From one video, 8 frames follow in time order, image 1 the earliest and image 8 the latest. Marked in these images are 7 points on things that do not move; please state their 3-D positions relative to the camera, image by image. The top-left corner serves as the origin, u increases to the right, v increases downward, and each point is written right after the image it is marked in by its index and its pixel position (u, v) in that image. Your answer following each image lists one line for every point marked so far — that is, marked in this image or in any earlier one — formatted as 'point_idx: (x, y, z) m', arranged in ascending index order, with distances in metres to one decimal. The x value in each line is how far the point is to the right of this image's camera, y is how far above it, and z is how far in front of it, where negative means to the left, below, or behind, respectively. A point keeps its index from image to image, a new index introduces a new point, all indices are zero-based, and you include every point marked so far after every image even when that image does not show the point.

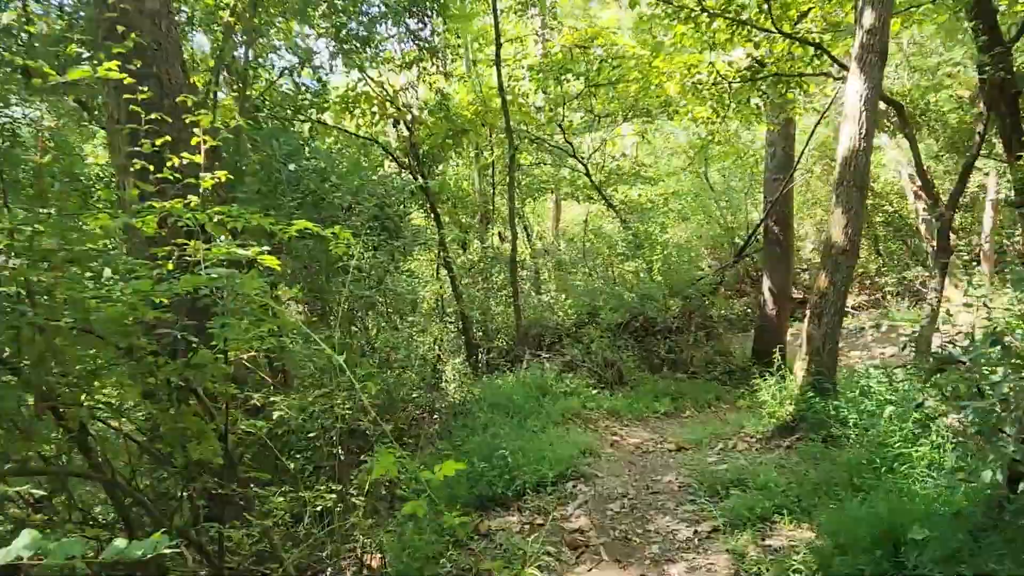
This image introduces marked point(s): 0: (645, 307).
0: (+1.7, -0.3, +10.8) m
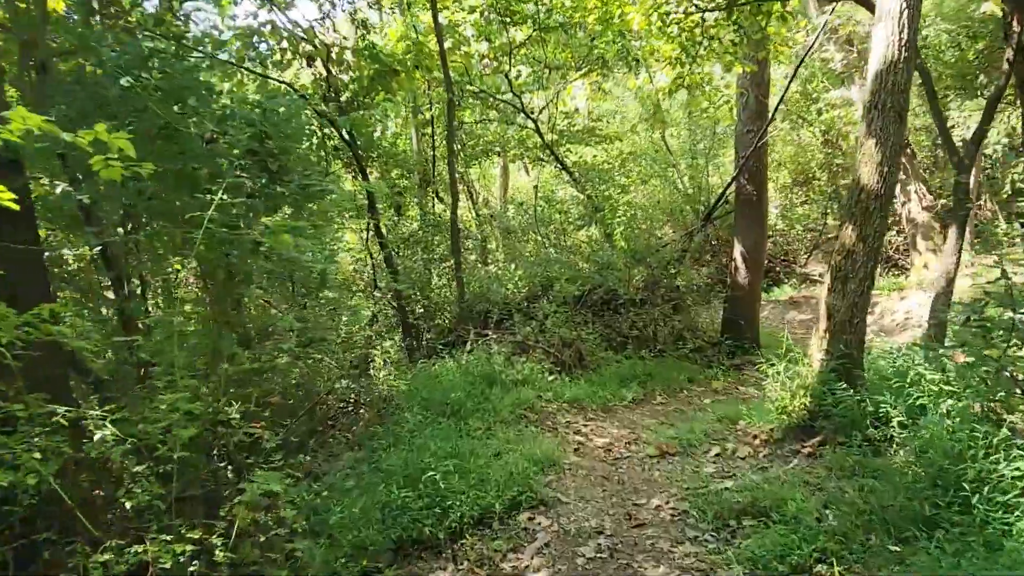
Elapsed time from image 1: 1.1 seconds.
0: (+1.1, +0.1, +9.5) m
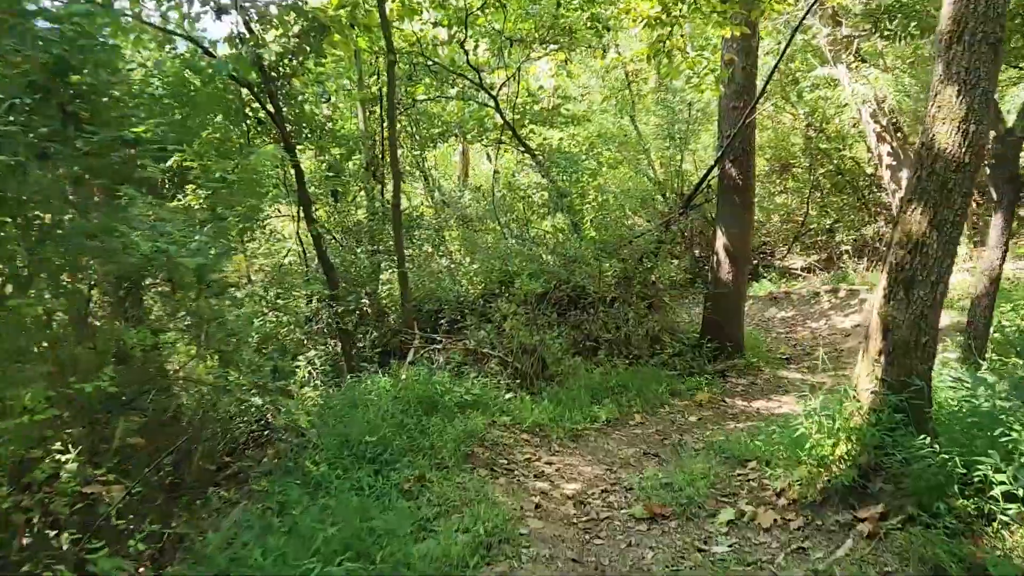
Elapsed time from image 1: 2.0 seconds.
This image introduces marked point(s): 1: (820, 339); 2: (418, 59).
0: (+0.6, +0.1, +8.3) m
1: (+4.1, -0.7, +11.0) m
2: (-1.1, +2.7, +9.8) m
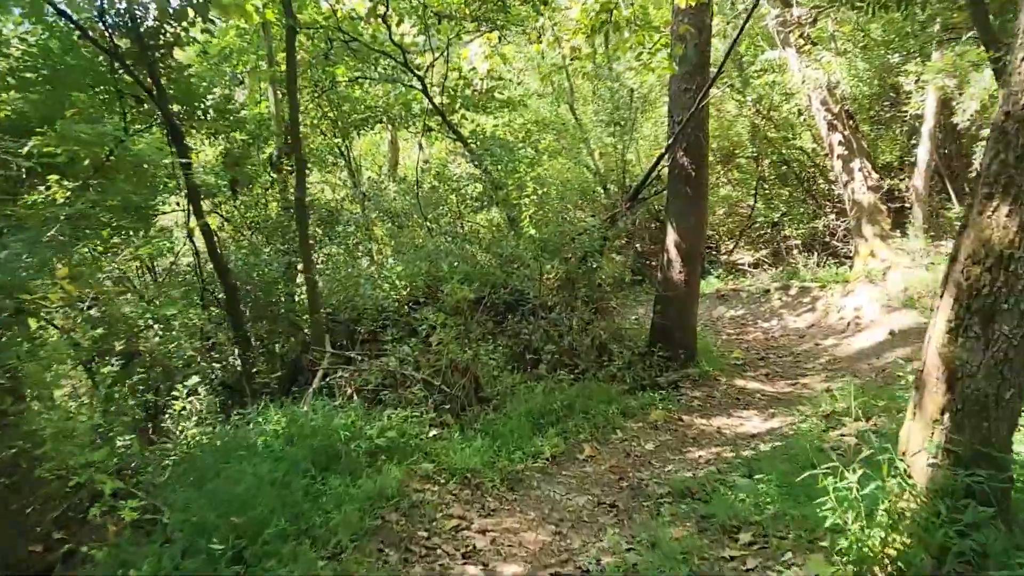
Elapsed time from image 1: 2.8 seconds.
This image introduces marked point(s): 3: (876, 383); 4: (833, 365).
0: (0.0, +0.1, +7.4) m
1: (+3.2, -0.7, +10.3) m
2: (-1.9, +2.7, +8.7) m
3: (+3.1, -0.8, +7.2) m
4: (+3.3, -0.8, +8.7) m
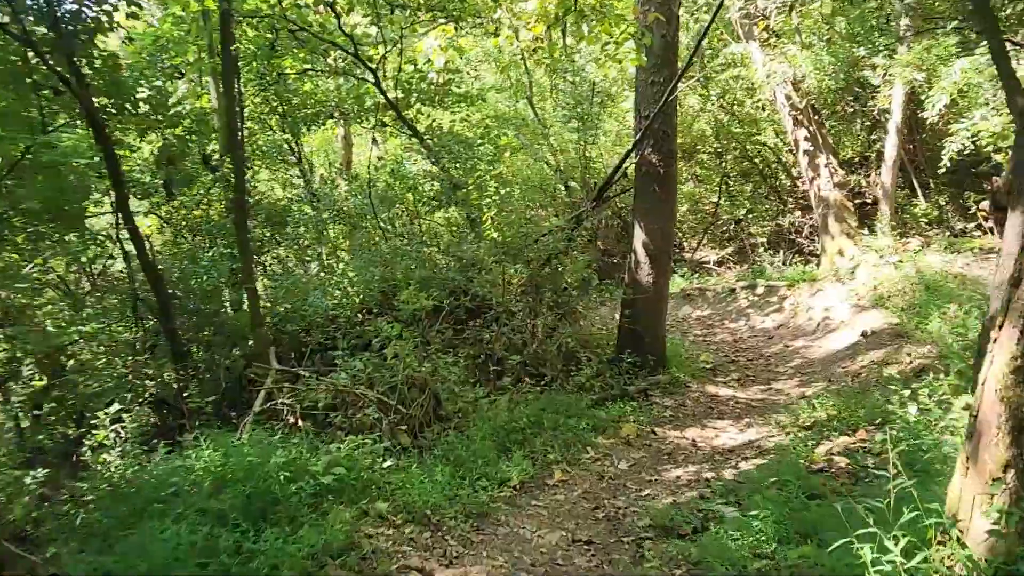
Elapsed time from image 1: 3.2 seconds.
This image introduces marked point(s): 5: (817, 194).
0: (-0.3, 0.0, +6.9) m
1: (+2.8, -0.7, +10.0) m
2: (-2.3, +2.6, +8.2) m
3: (+2.8, -0.8, +6.9) m
4: (+2.9, -0.8, +8.4) m
5: (+4.1, +1.3, +11.3) m
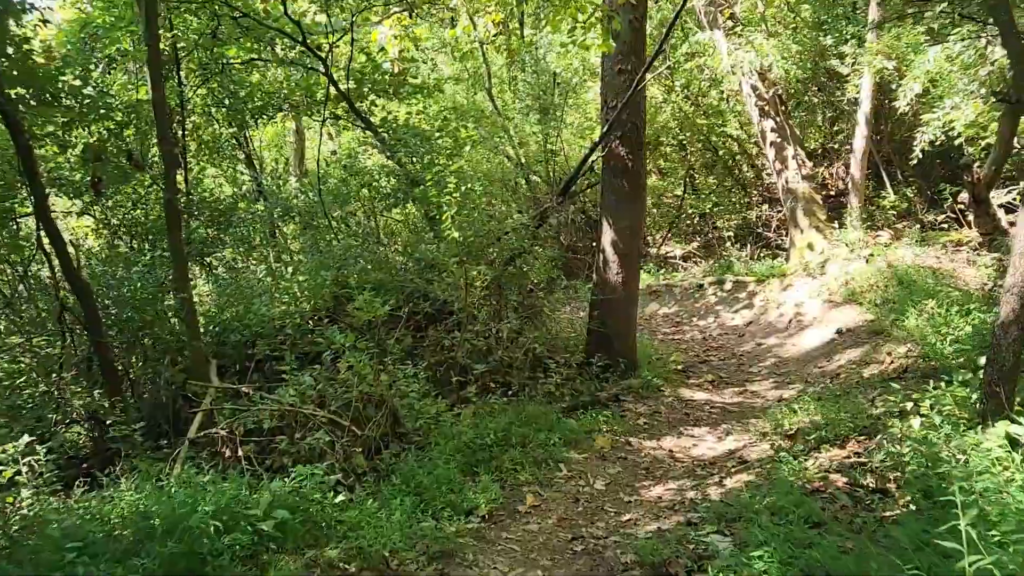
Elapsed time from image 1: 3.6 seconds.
0: (-0.6, 0.0, +6.5) m
1: (+2.3, -0.6, +9.7) m
2: (-2.7, +2.6, +7.6) m
3: (+2.5, -0.8, +6.6) m
4: (+2.6, -0.8, +8.1) m
5: (+3.6, +1.3, +11.0) m
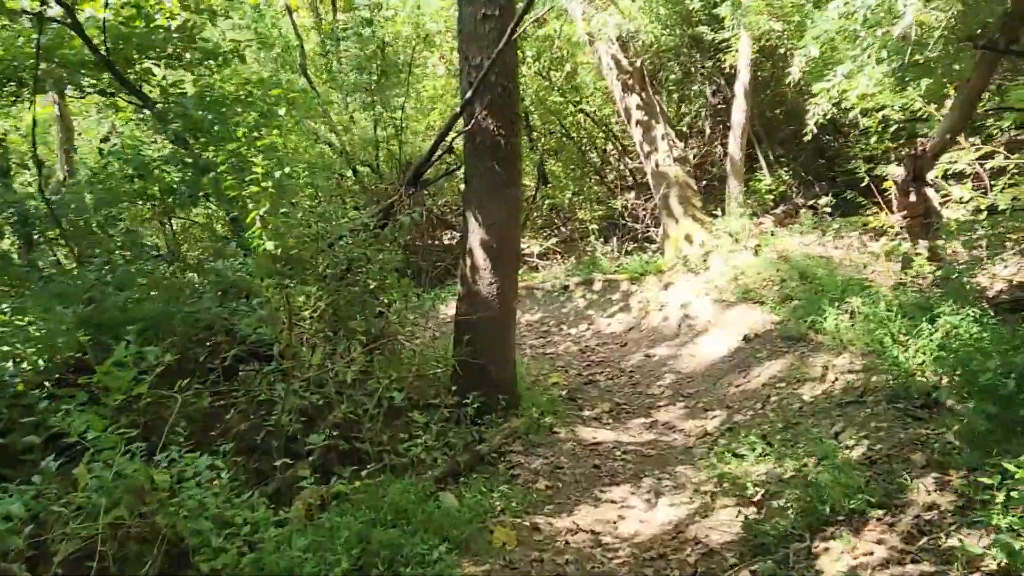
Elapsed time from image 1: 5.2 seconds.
0: (-1.5, -0.2, +4.4) m
1: (+0.8, -0.7, +8.2) m
2: (-3.8, +2.3, +5.1) m
3: (+1.6, -0.8, +5.2) m
4: (+1.4, -0.8, +6.7) m
5: (+1.7, +1.4, +9.8) m
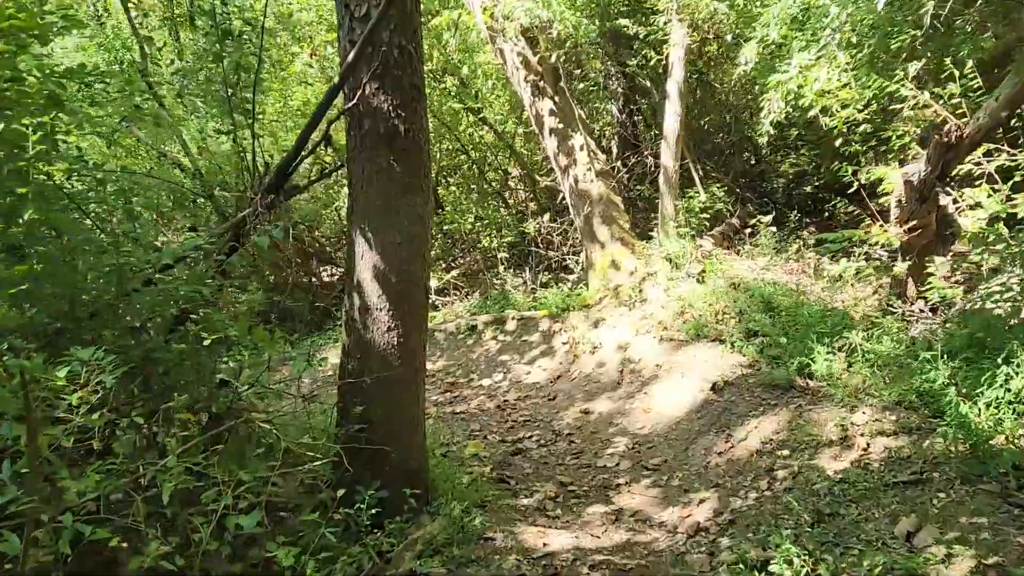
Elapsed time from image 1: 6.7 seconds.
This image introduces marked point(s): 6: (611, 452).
0: (-1.7, -0.4, +2.5) m
1: (0.0, -1.0, +6.6) m
2: (-4.2, +2.0, +2.9) m
3: (+1.3, -1.0, +3.7) m
4: (+0.8, -1.0, +5.1) m
5: (+0.6, +1.0, +8.3) m
6: (+0.6, -1.0, +5.4) m
